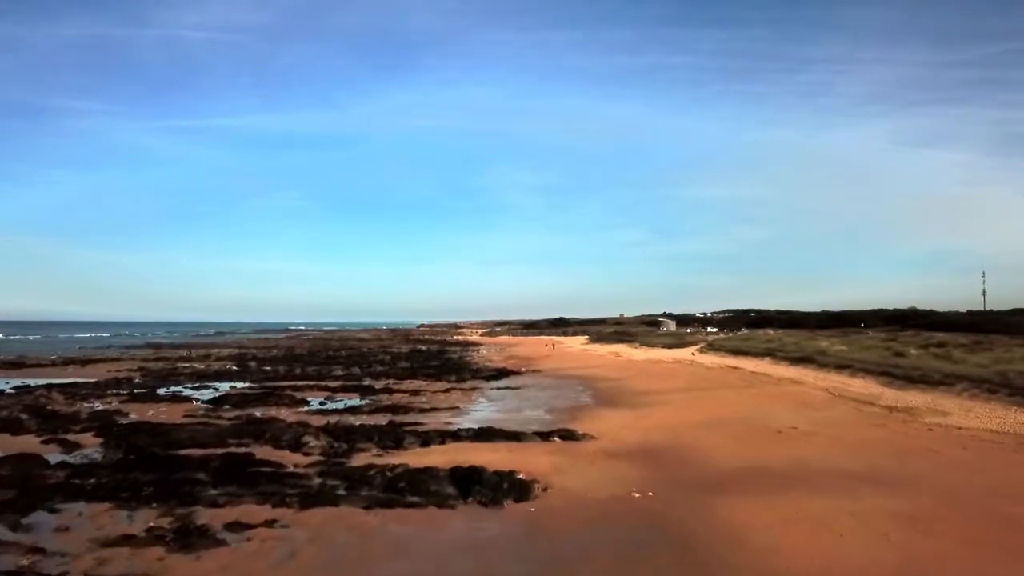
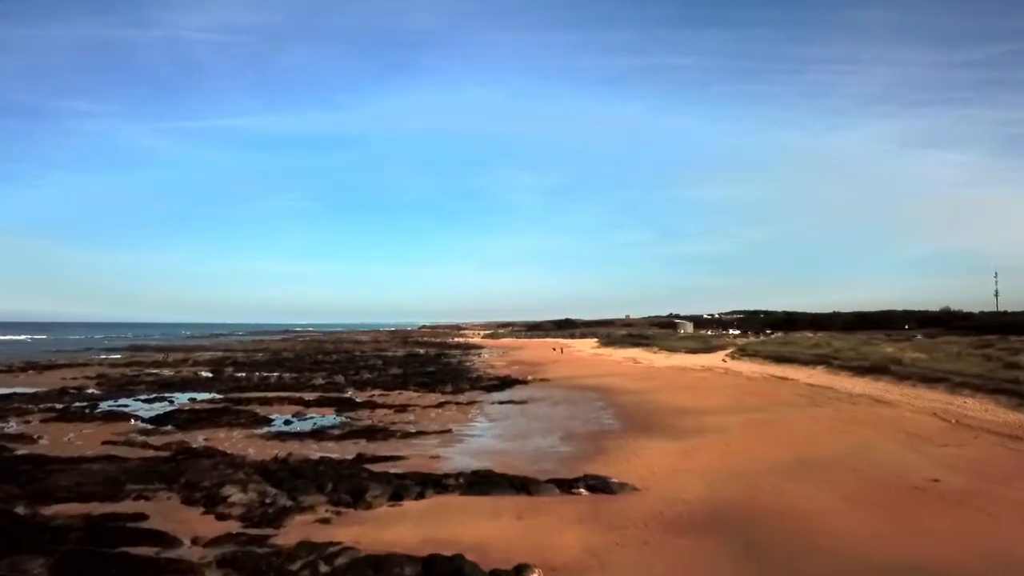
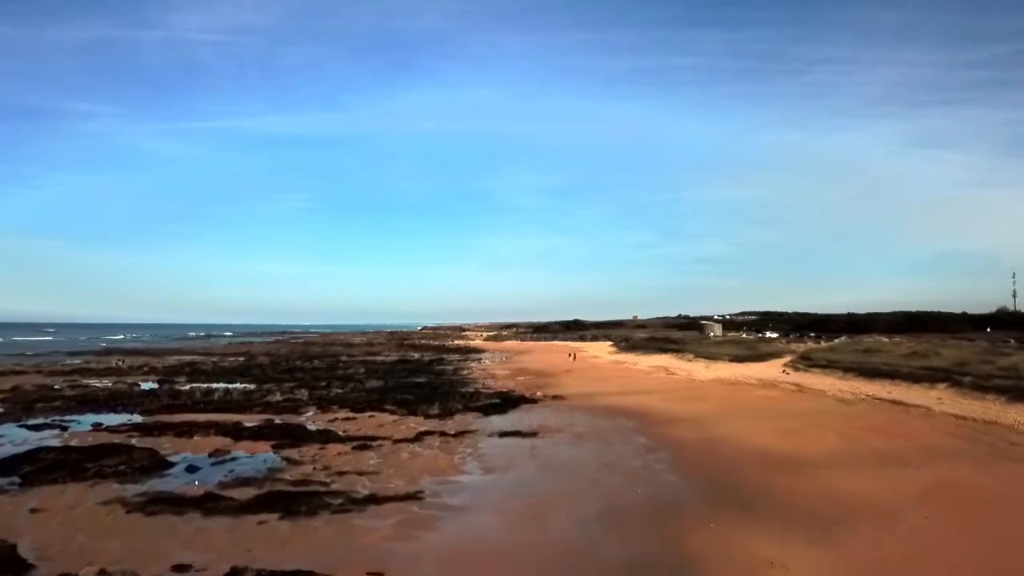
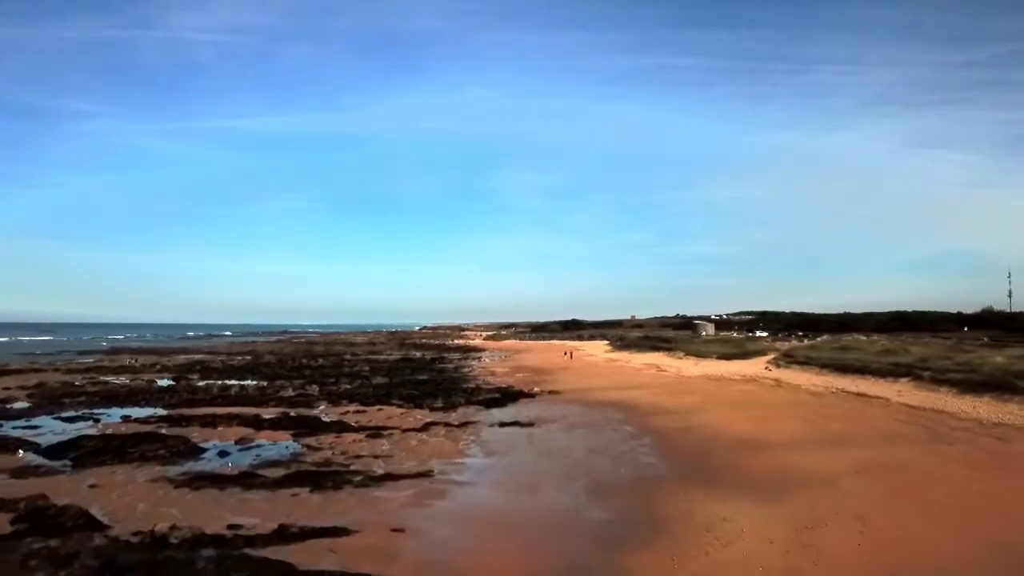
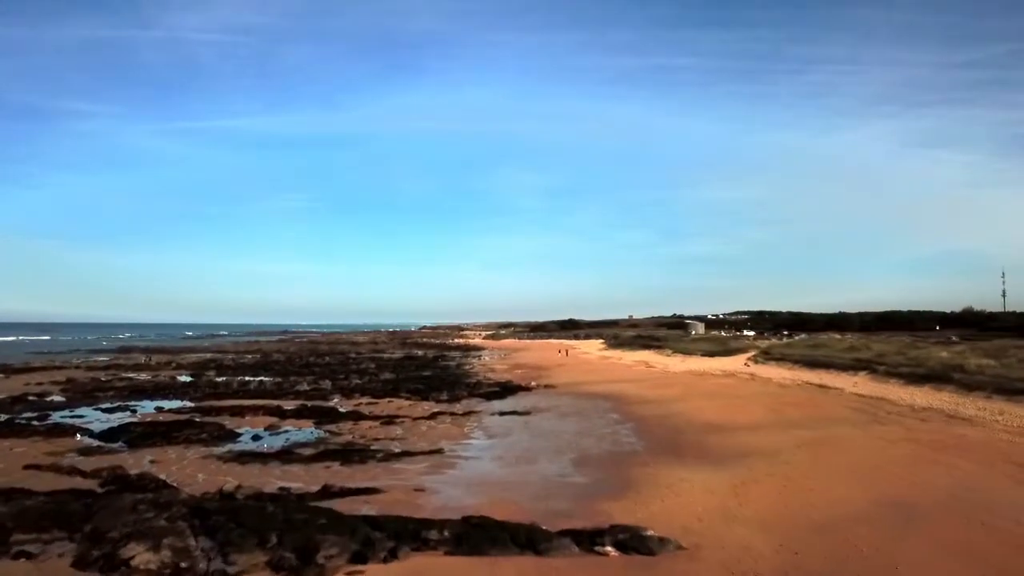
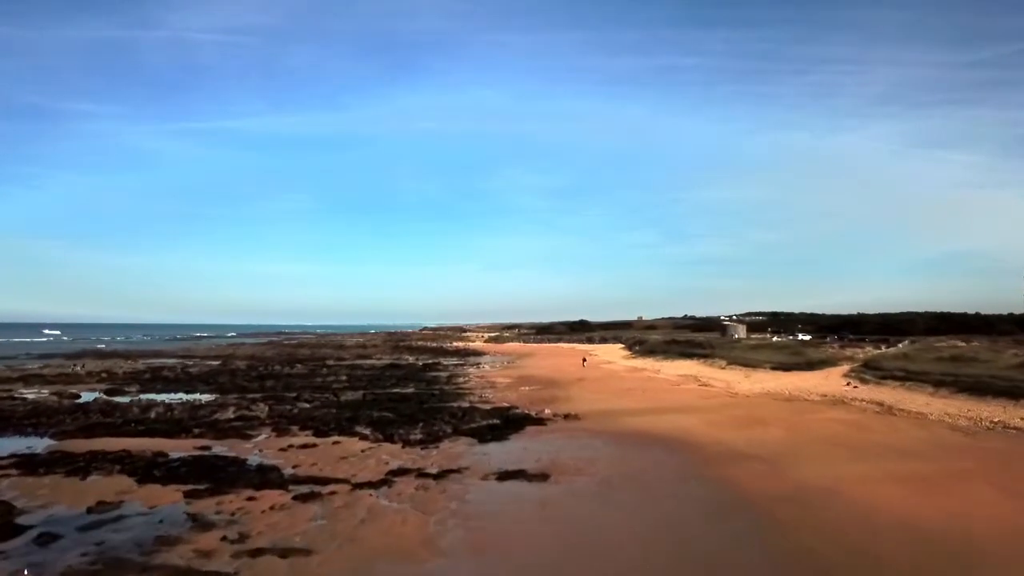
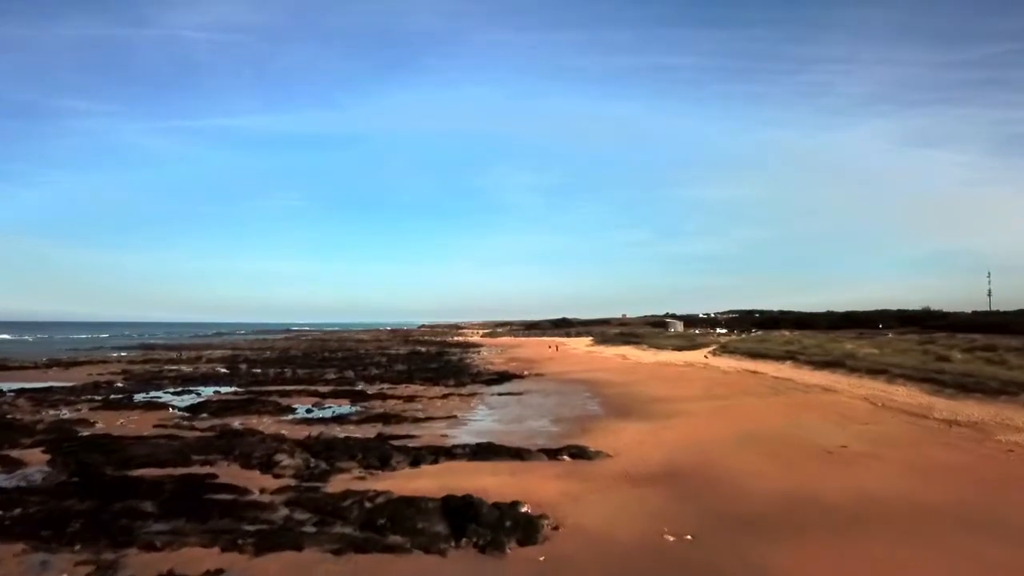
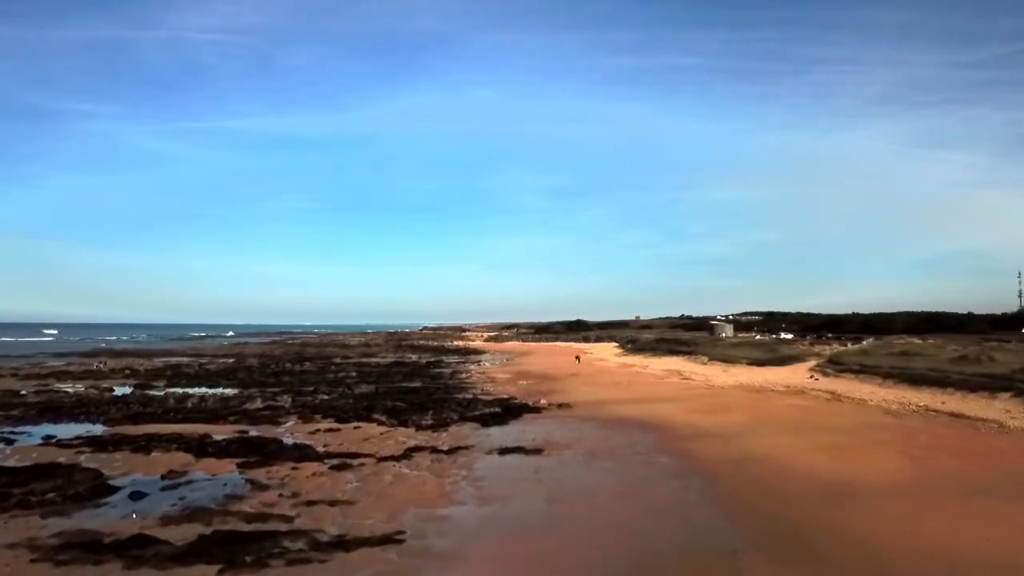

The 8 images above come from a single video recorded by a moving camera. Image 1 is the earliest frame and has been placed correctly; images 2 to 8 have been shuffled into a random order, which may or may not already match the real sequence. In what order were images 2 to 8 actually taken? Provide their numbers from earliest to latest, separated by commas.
7, 2, 5, 4, 3, 8, 6
